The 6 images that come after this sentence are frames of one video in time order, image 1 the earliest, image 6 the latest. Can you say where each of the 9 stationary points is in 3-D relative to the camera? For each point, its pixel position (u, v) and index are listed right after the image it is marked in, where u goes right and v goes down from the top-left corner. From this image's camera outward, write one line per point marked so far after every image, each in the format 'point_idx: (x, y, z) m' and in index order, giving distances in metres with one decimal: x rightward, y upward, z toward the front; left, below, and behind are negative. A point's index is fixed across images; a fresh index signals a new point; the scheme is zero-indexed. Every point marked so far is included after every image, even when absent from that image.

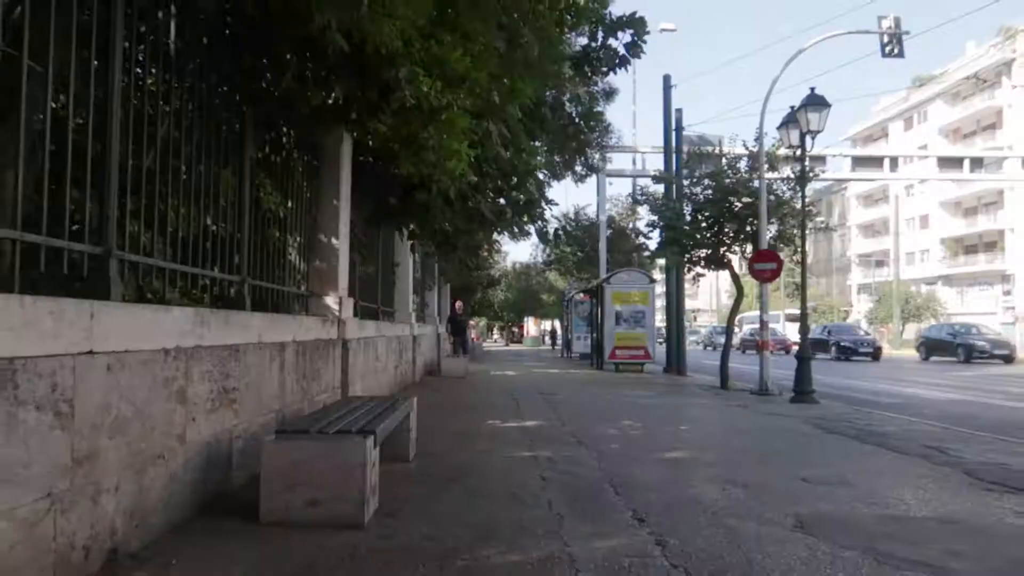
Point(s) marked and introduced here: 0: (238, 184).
0: (-2.4, +0.9, +6.7) m
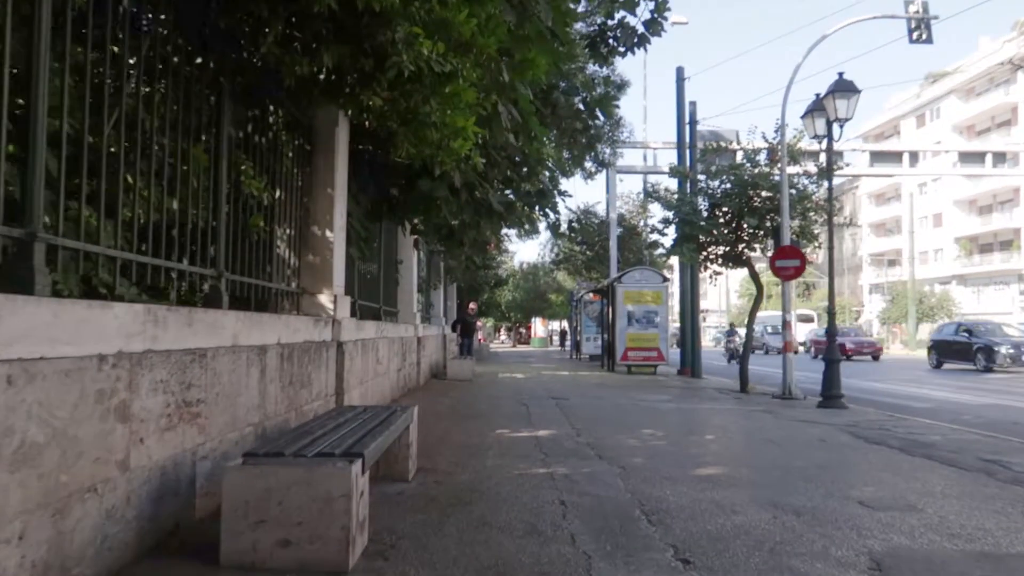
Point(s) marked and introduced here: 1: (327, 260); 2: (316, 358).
0: (-2.3, +0.9, +5.9) m
1: (-2.1, +0.3, +8.6) m
2: (-1.9, -0.7, +7.4) m
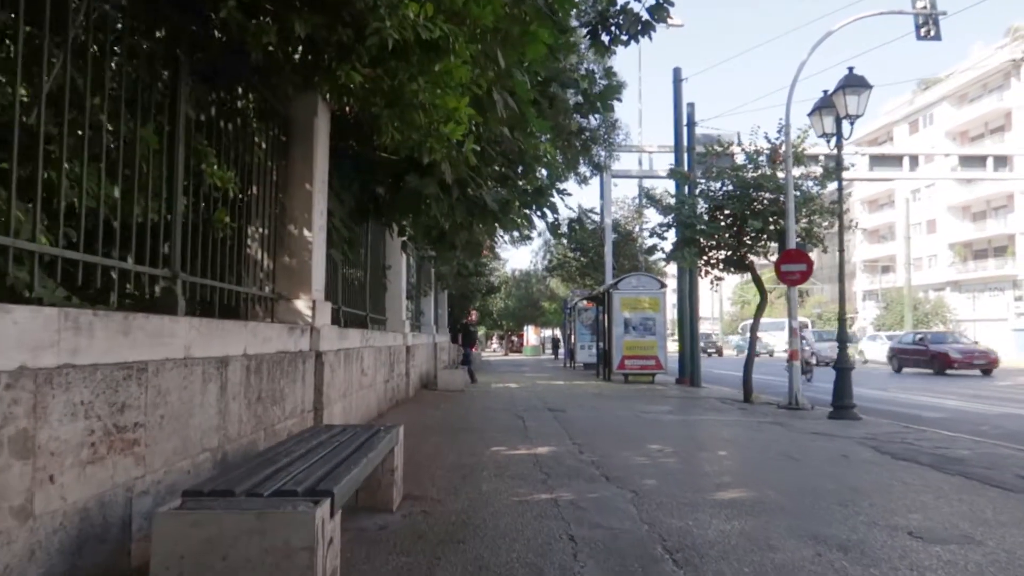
0: (-2.3, +0.9, +5.1) m
1: (-2.1, +0.3, +7.8) m
2: (-1.9, -0.7, +6.6) m
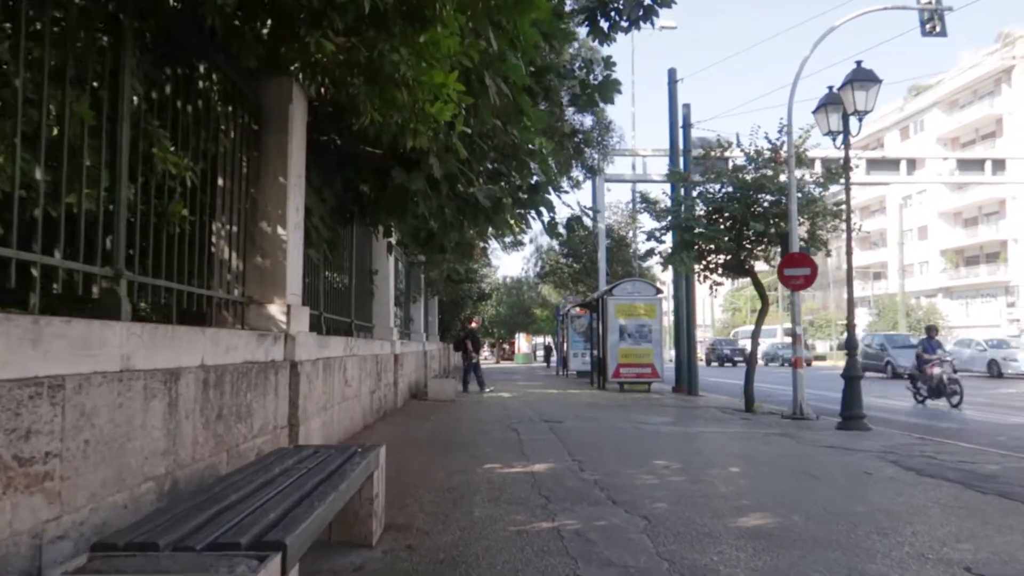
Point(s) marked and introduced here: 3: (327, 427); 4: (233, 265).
0: (-2.3, +0.9, +4.4) m
1: (-2.1, +0.2, +7.1) m
2: (-1.9, -0.7, +5.9) m
3: (-2.0, -1.5, +8.5) m
4: (-2.4, +0.2, +6.7) m
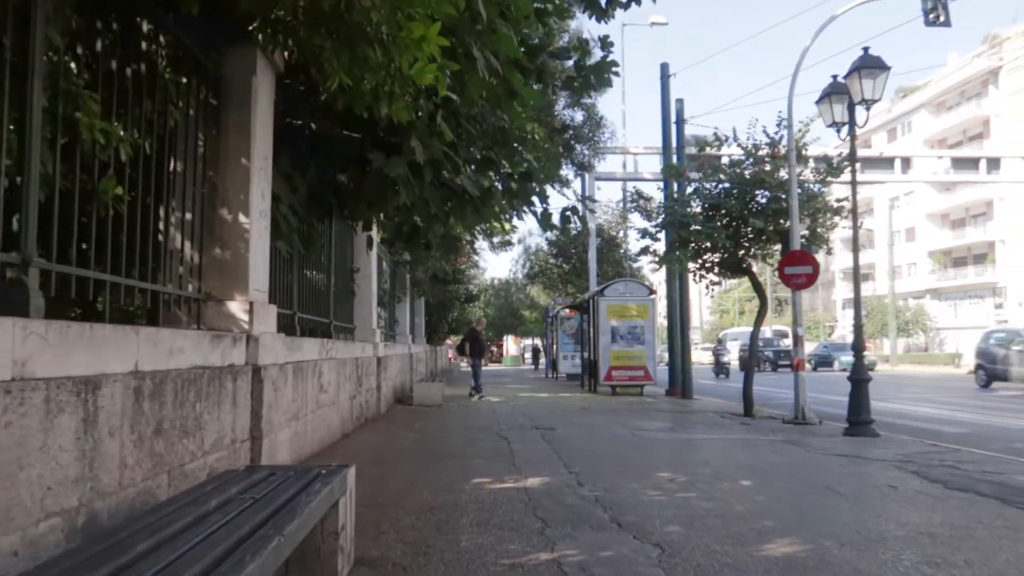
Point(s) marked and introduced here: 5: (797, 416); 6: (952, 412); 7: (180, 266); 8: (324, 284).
0: (-2.3, +1.0, +3.6) m
1: (-2.2, +0.3, +6.3) m
2: (-2.0, -0.7, +5.1) m
3: (-2.1, -1.5, +7.7) m
4: (-2.5, +0.2, +5.9) m
5: (+5.3, -2.4, +14.5) m
6: (+9.9, -2.8, +17.4) m
7: (-2.5, +0.2, +5.8) m
8: (-2.7, +0.1, +11.1) m
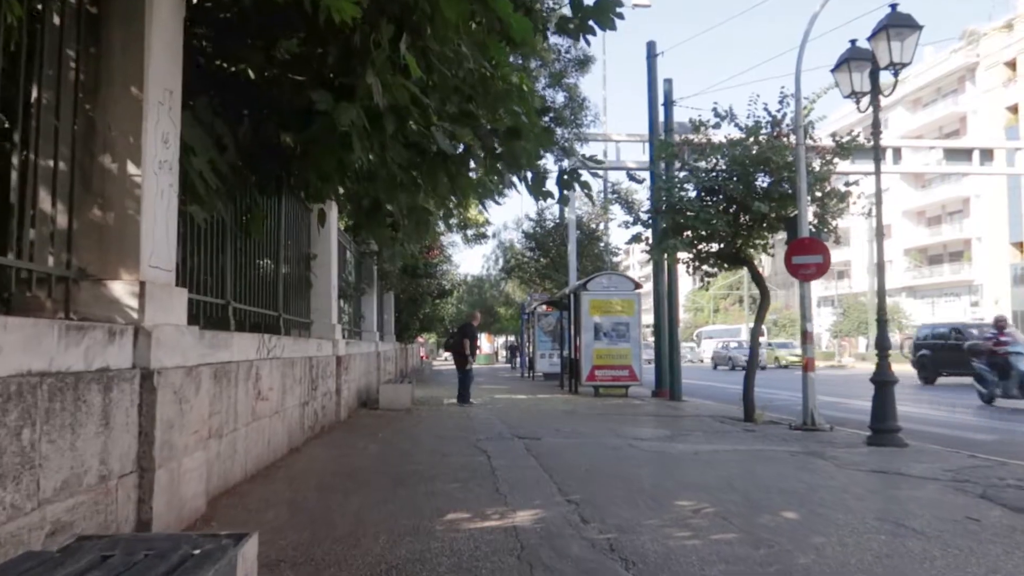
0: (-2.3, +1.1, +1.9) m
1: (-2.3, +0.4, +4.6) m
2: (-2.0, -0.5, +3.4) m
3: (-2.2, -1.3, +6.0) m
4: (-2.5, +0.4, +4.2) m
5: (+5.0, -2.2, +13.1) m
6: (+9.4, -2.6, +16.2) m
7: (-2.5, +0.3, +4.1) m
8: (-2.9, +0.2, +9.4) m
